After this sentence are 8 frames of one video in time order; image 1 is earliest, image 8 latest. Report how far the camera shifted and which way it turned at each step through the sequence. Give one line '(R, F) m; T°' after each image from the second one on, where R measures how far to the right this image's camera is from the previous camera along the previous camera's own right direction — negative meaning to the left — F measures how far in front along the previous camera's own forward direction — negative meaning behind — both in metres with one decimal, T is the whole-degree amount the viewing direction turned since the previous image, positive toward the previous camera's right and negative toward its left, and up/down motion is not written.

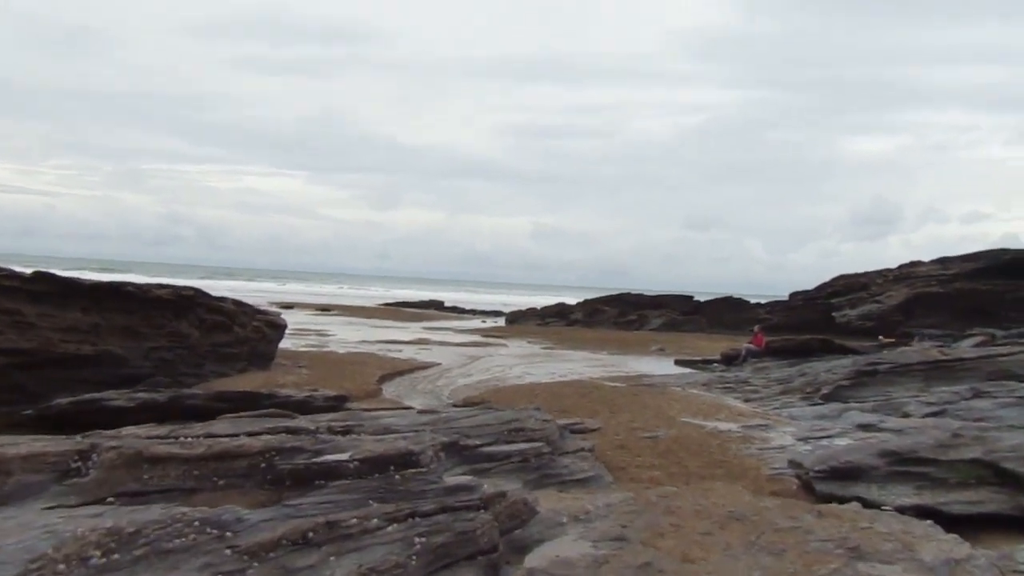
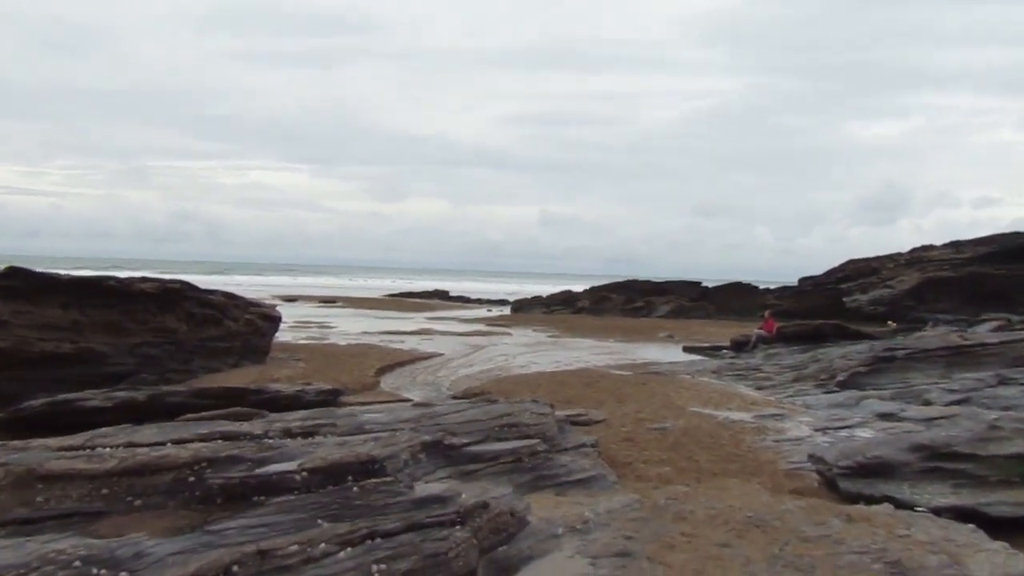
(+0.1, +0.7) m; -1°
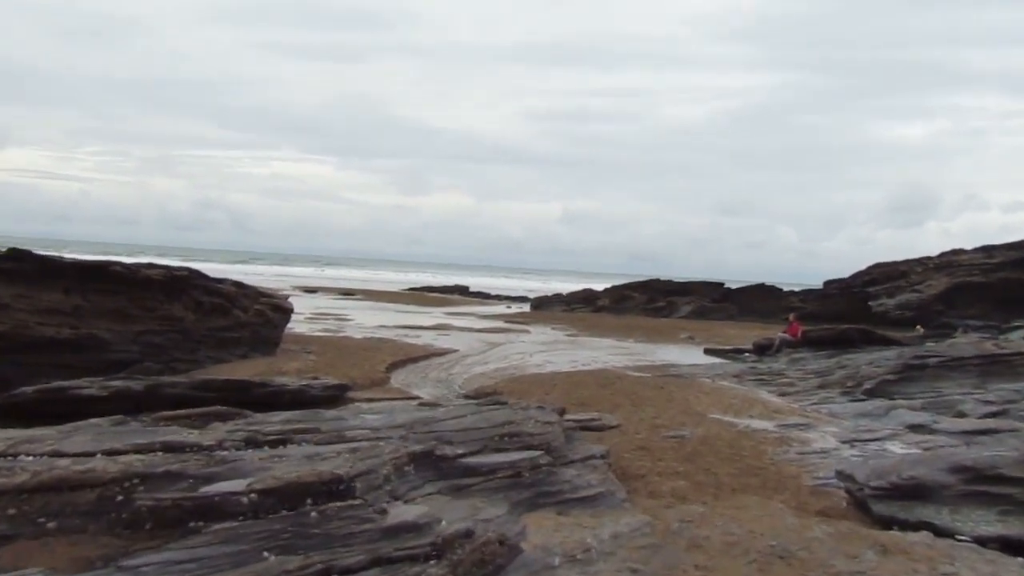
(+0.1, +0.5) m; -2°
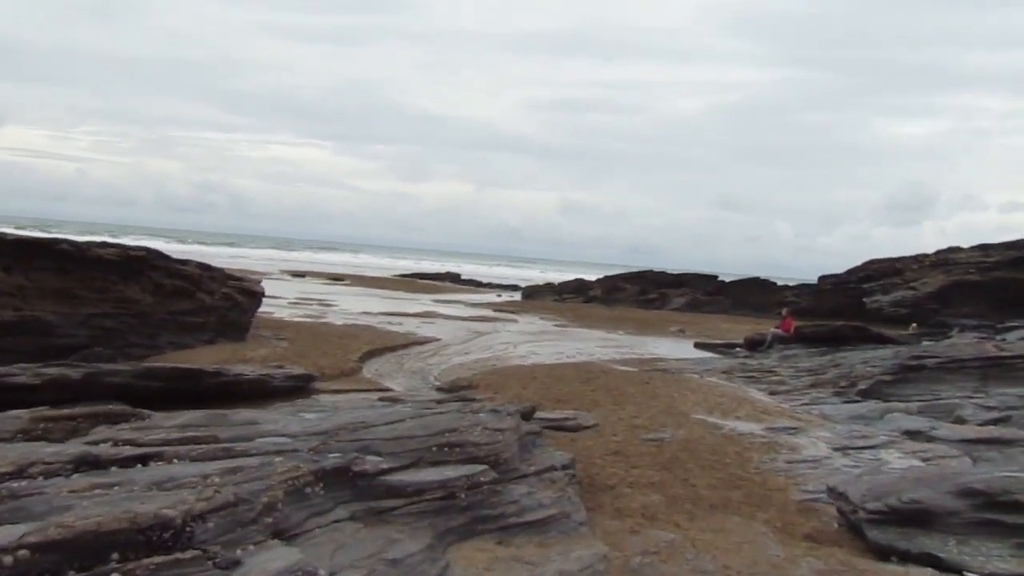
(+0.3, +0.9) m; 0°
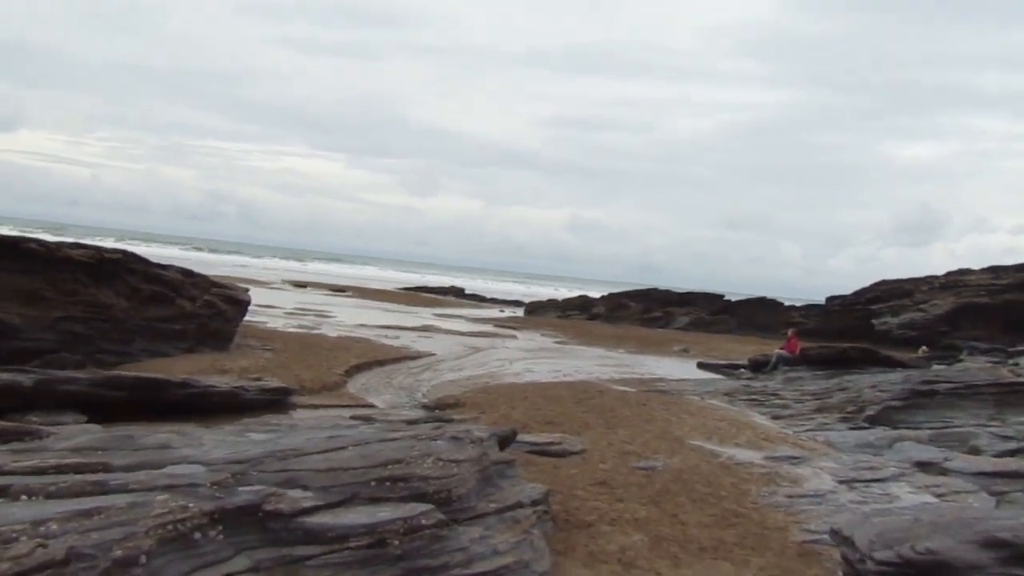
(+0.3, +0.7) m; 0°
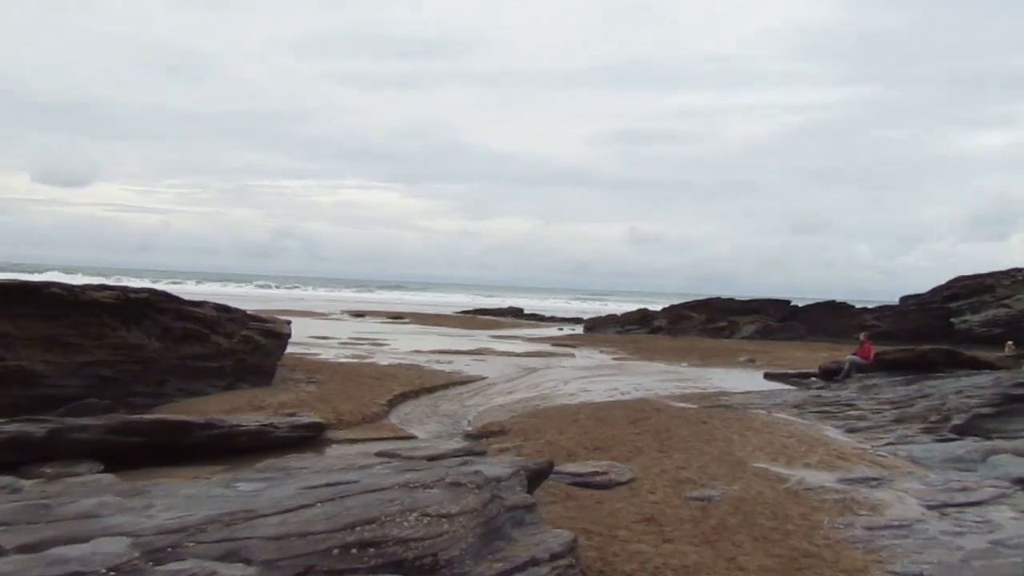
(+0.4, +0.9) m; -4°
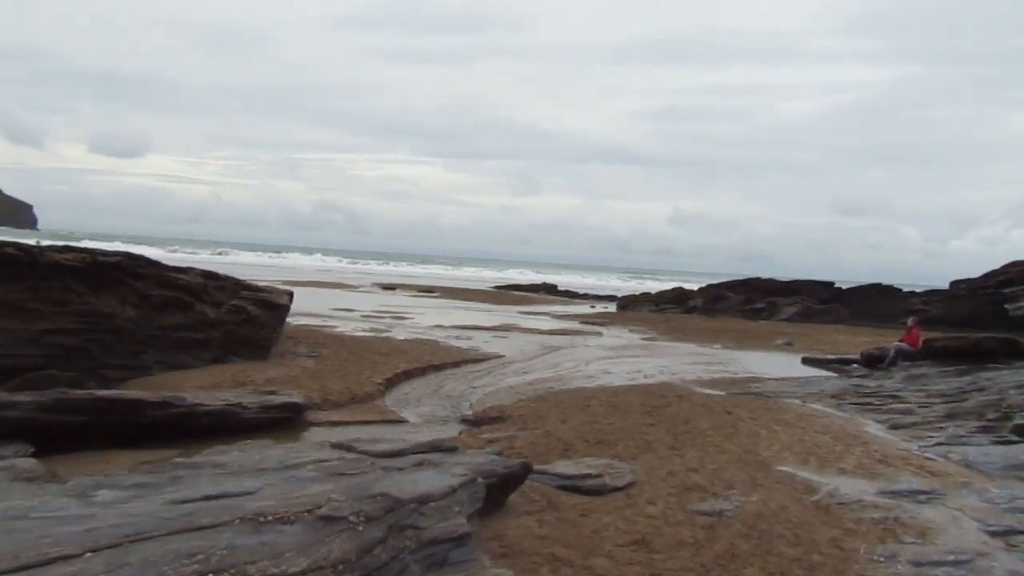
(+0.6, +1.4) m; -3°
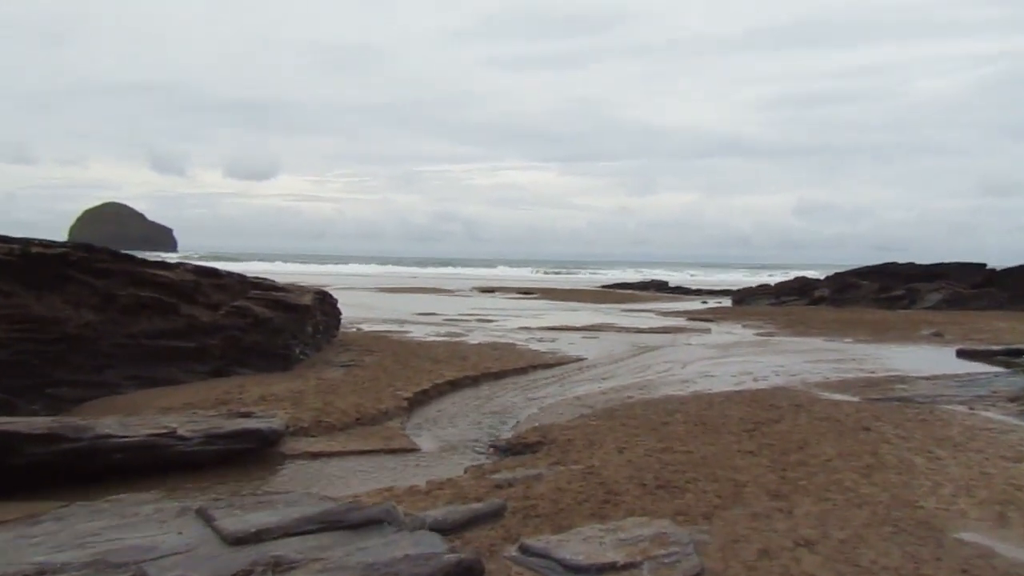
(+0.9, +3.3) m; -8°
